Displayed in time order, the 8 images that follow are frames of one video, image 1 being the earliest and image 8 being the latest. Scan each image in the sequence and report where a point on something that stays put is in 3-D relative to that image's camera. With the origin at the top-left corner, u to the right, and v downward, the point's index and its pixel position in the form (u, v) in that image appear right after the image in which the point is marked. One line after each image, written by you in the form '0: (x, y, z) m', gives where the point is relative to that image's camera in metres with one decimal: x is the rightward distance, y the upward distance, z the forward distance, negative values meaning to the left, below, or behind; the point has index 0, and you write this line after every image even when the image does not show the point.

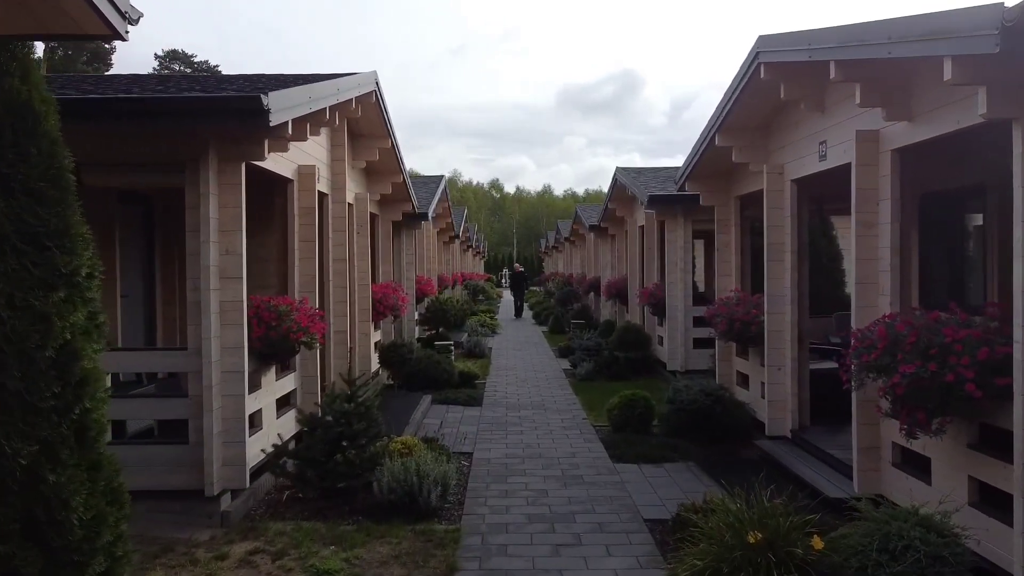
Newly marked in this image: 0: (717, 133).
0: (+1.7, +1.3, +7.0) m
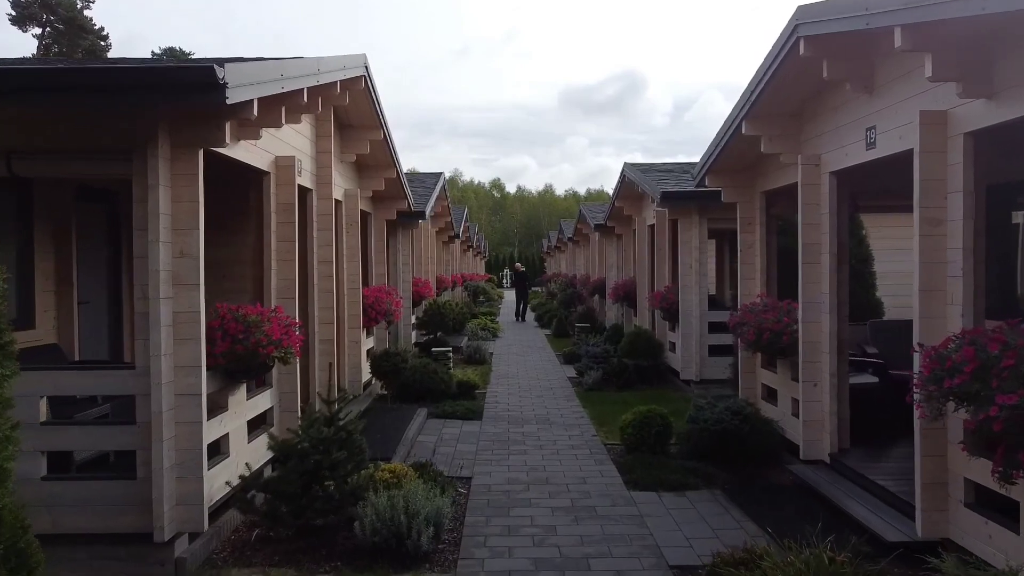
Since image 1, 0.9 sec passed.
0: (+1.8, +1.3, +6.3) m
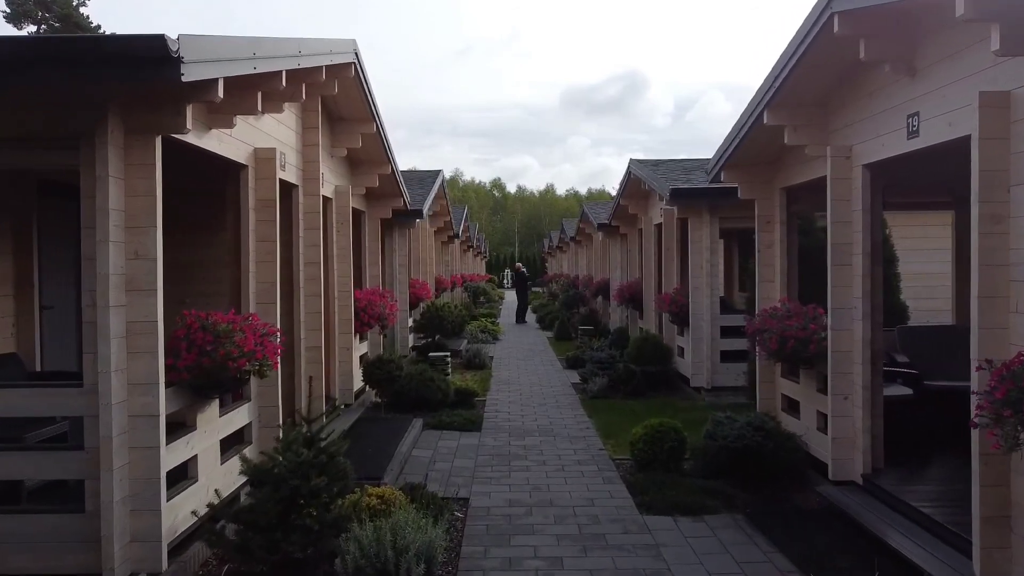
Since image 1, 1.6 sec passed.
0: (+1.8, +1.3, +5.8) m
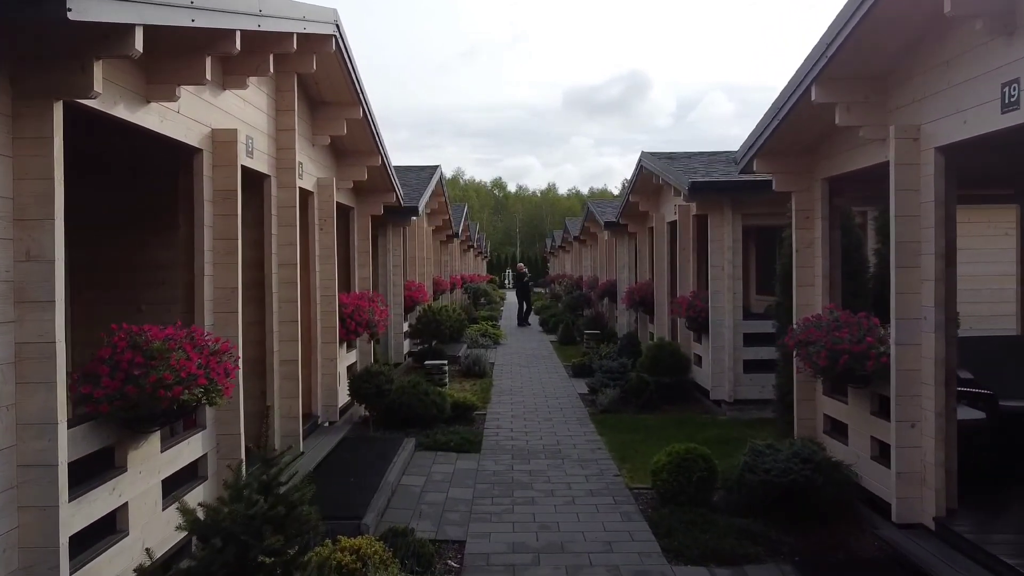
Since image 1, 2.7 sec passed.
0: (+1.8, +1.2, +4.9) m
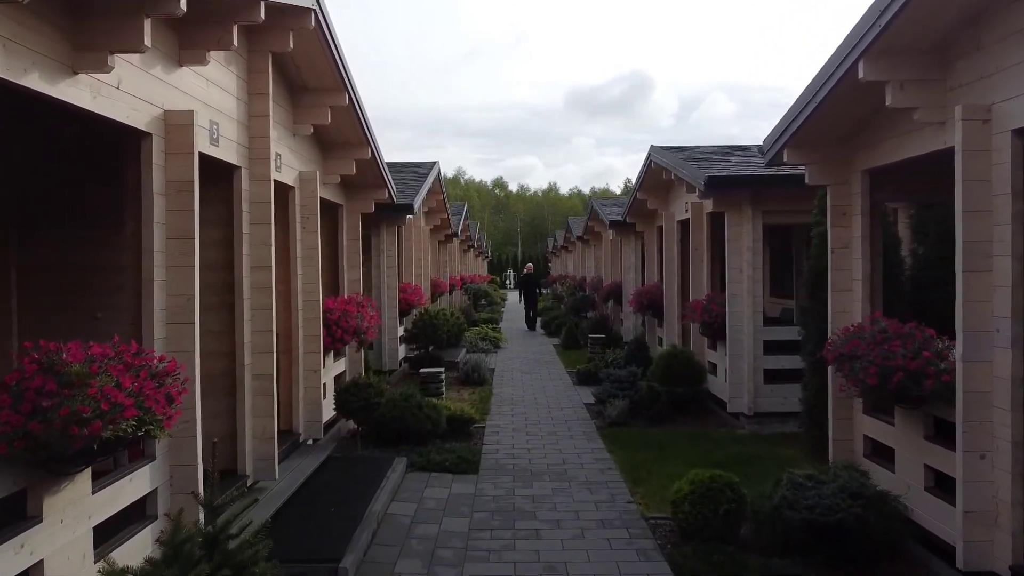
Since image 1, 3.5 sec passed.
0: (+1.8, +1.2, +4.2) m
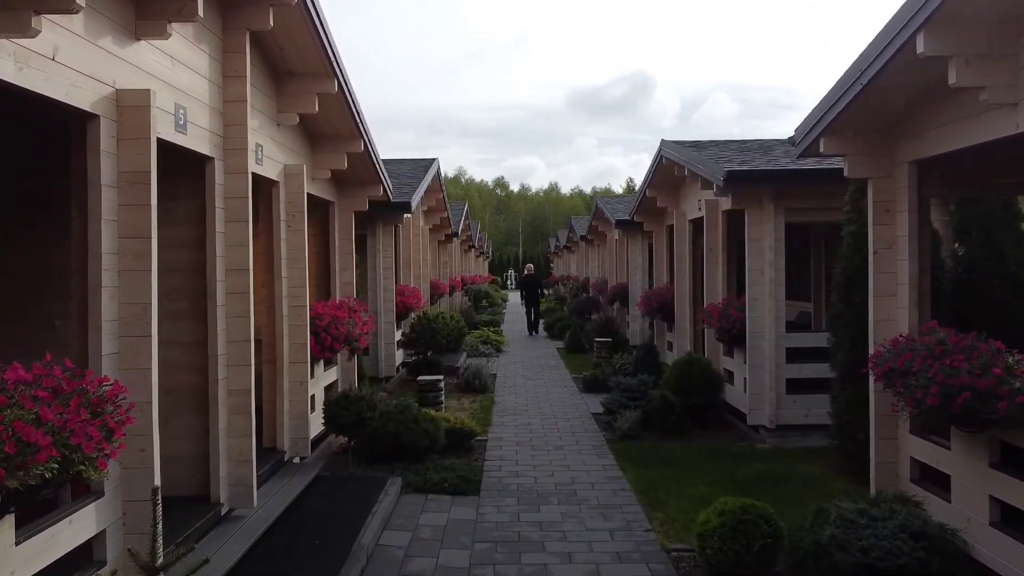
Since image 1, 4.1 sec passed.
0: (+1.8, +1.2, +3.7) m
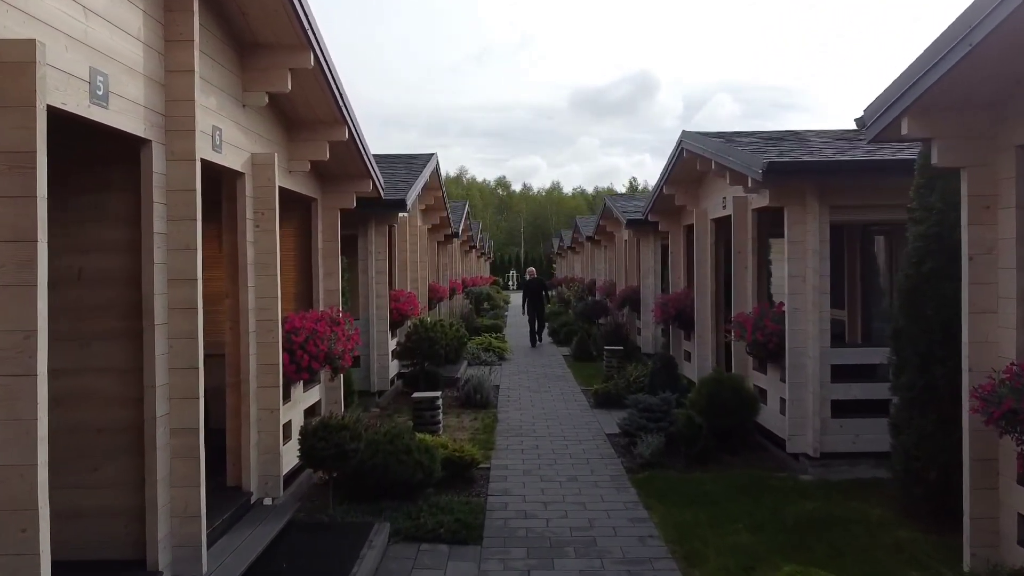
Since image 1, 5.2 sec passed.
0: (+1.9, +1.1, +2.8) m
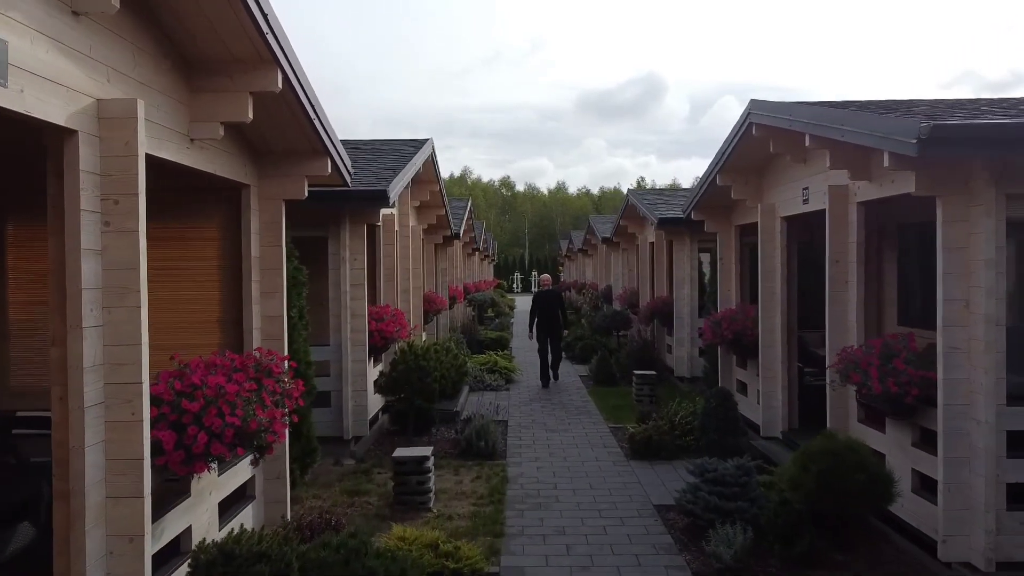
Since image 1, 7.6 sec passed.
0: (+2.0, +0.9, +0.6) m
